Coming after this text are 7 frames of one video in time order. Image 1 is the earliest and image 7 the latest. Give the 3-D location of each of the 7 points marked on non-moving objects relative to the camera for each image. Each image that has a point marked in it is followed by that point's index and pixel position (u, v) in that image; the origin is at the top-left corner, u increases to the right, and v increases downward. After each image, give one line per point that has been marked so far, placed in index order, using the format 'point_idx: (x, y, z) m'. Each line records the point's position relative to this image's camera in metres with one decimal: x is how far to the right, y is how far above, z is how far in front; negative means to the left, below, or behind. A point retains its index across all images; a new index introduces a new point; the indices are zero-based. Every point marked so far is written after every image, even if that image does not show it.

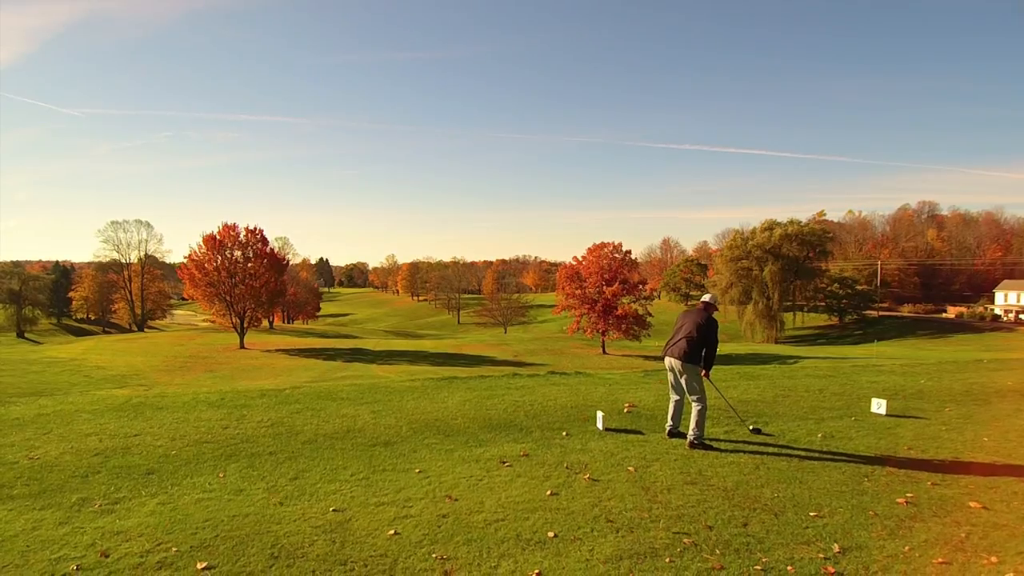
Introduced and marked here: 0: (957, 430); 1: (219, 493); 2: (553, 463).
0: (+6.2, -2.0, +7.7) m
1: (-2.8, -1.9, +5.2) m
2: (+0.4, -1.9, +5.8) m
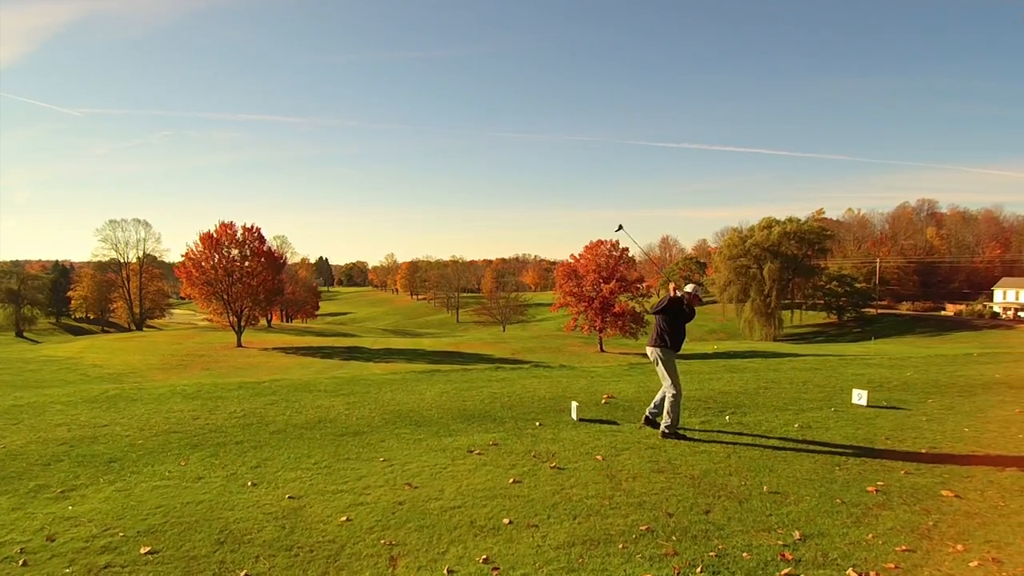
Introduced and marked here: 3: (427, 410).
0: (+5.9, -1.8, +7.7) m
1: (-3.1, -1.8, +5.1) m
2: (+0.1, -1.7, +5.8) m
3: (-1.2, -1.7, +7.5) m
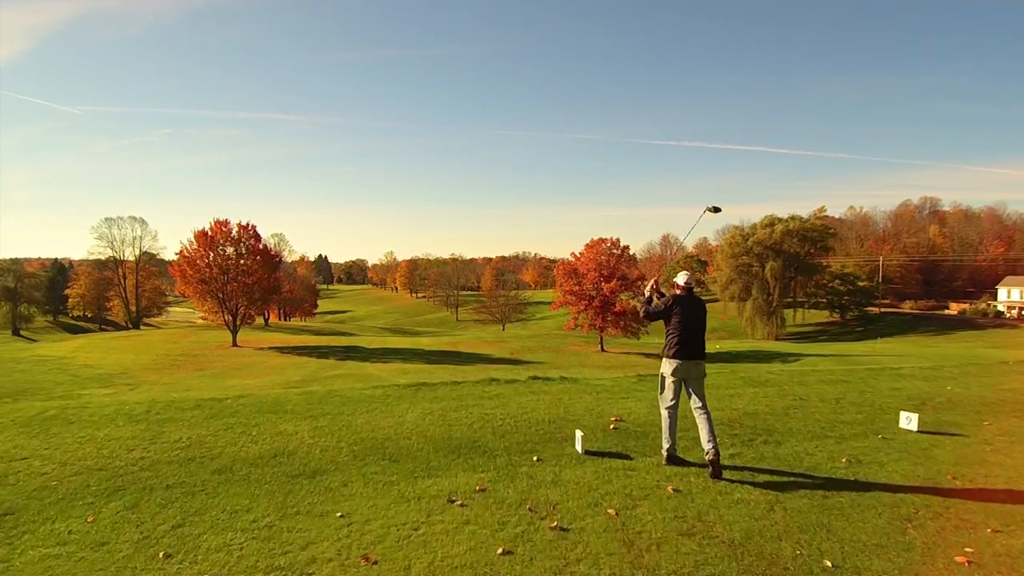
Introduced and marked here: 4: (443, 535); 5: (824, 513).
0: (+5.8, -1.9, +6.5) m
1: (-3.2, -1.9, +4.0) m
2: (0.0, -1.8, +4.6) m
3: (-1.2, -1.7, +6.4) m
4: (-0.5, -1.8, +4.1) m
5: (+2.6, -1.9, +4.6) m
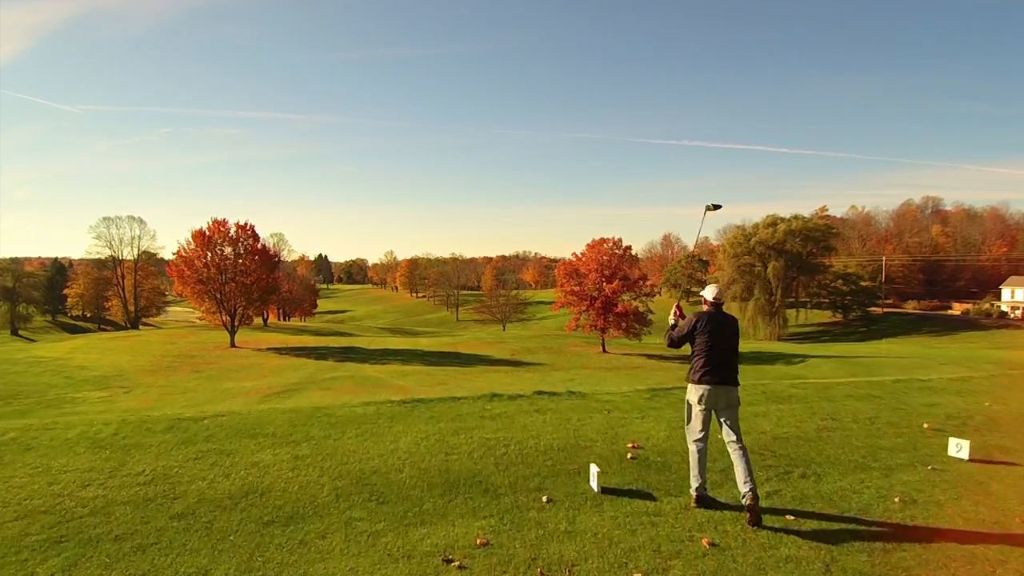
0: (+5.9, -2.1, +5.8) m
1: (-3.1, -2.0, +3.3) m
2: (+0.1, -1.9, +3.9) m
3: (-1.2, -1.9, +5.7) m
4: (-0.4, -2.0, +3.4) m
5: (+2.6, -2.0, +3.9) m
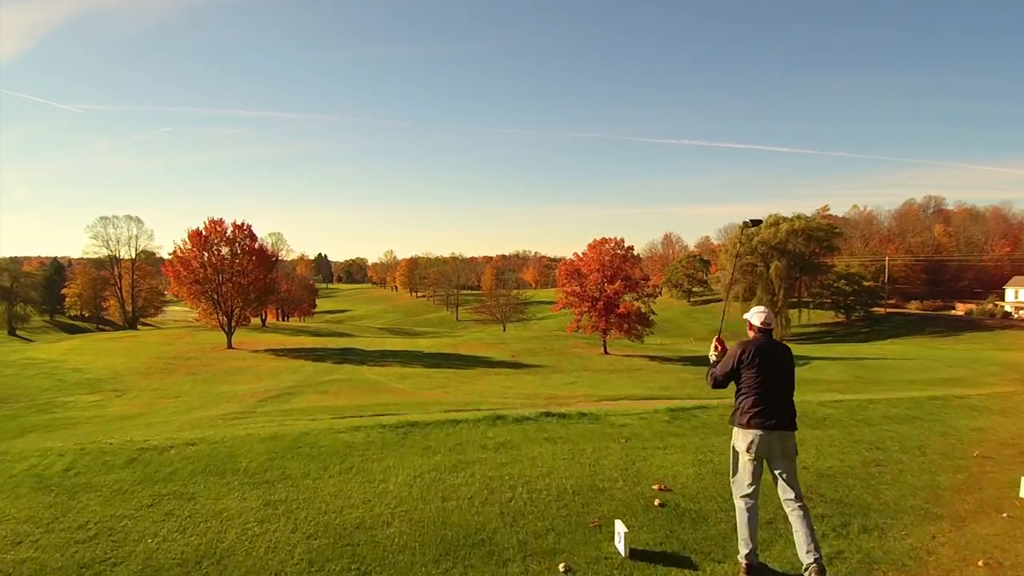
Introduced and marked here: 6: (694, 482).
0: (+6.0, -2.2, +4.9) m
1: (-3.0, -2.2, +2.4) m
2: (+0.1, -2.1, +3.0) m
3: (-1.1, -2.1, +4.8) m
4: (-0.4, -2.1, +2.5) m
5: (+2.7, -2.2, +3.0) m
6: (+2.4, -2.4, +7.5) m
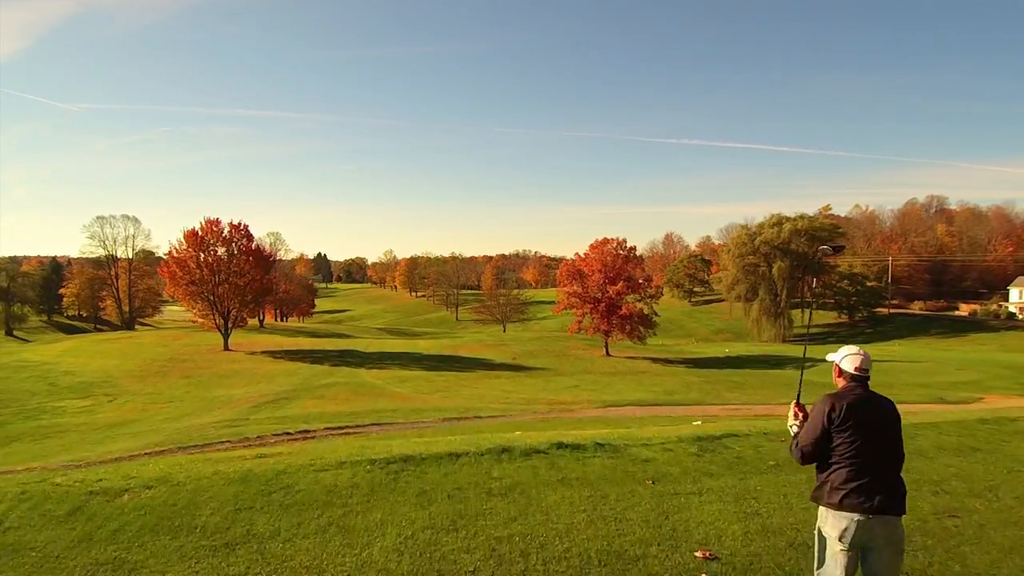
0: (+6.1, -2.4, +3.9) m
1: (-2.9, -2.4, +1.4) m
2: (+0.2, -2.3, +2.0) m
3: (-1.0, -2.3, +3.8) m
4: (-0.3, -2.3, +1.5) m
5: (+2.8, -2.4, +2.0) m
6: (+2.5, -2.6, +6.5) m
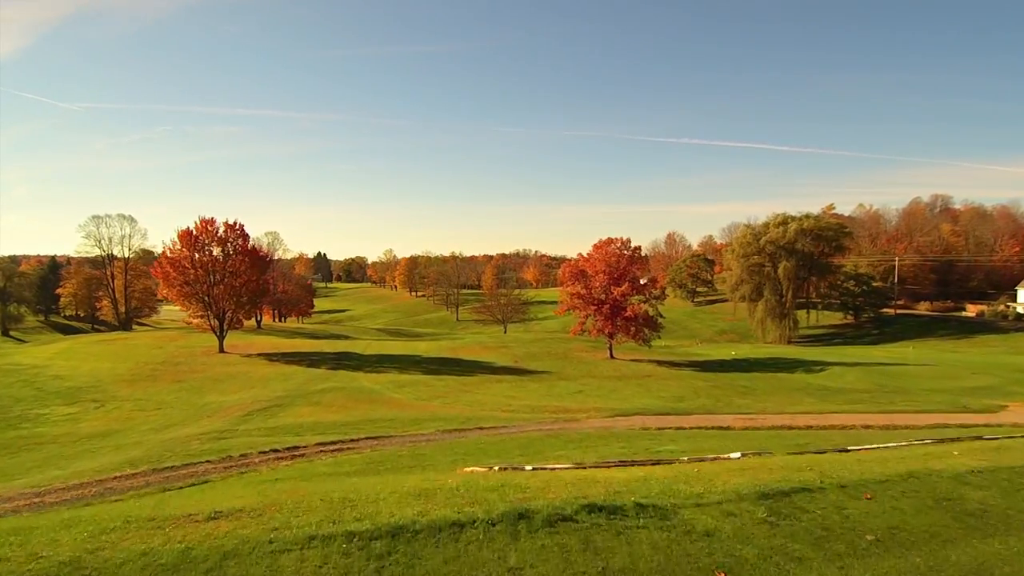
0: (+6.3, -2.7, +2.3) m
1: (-2.7, -2.6, -0.2) m
2: (+0.4, -2.5, +0.4) m
3: (-0.8, -2.5, +2.2) m
4: (-0.1, -2.6, -0.1) m
5: (+3.0, -2.6, +0.4) m
6: (+2.7, -2.8, +4.8) m
